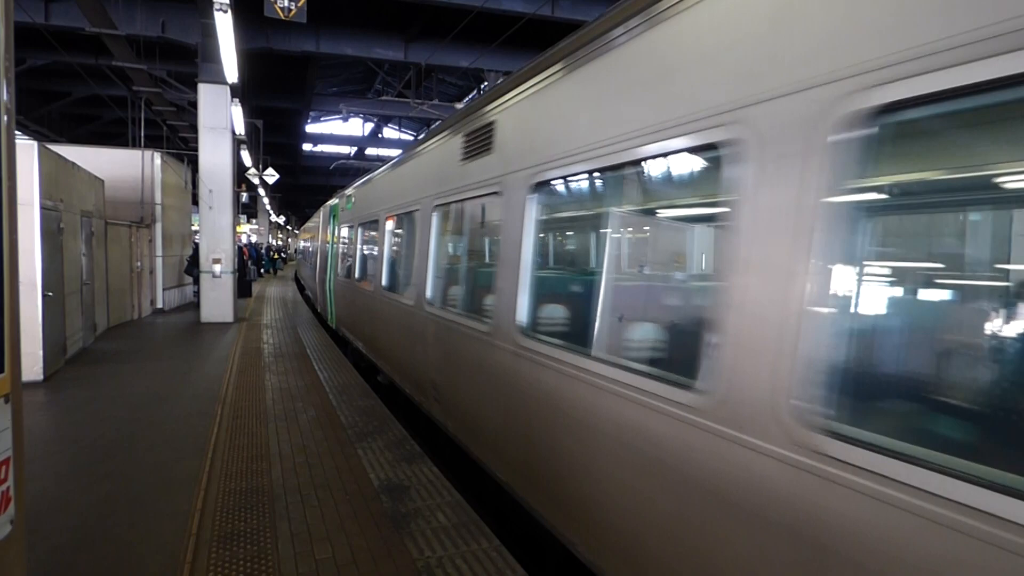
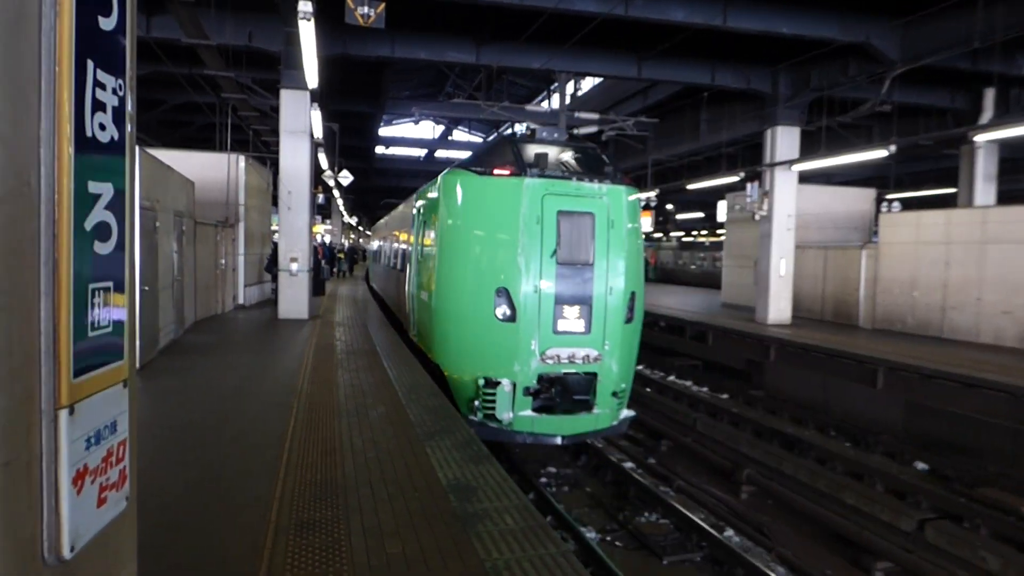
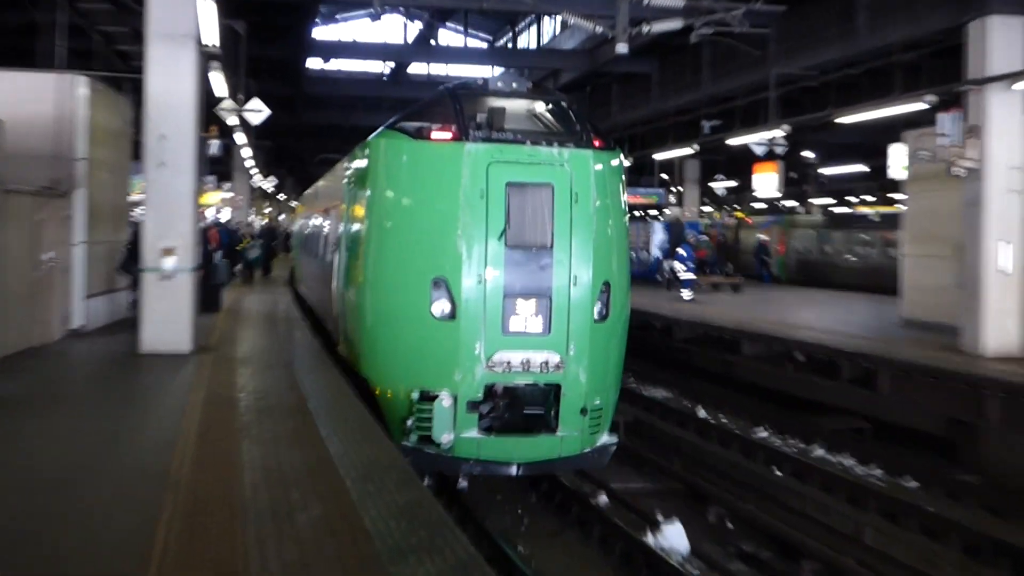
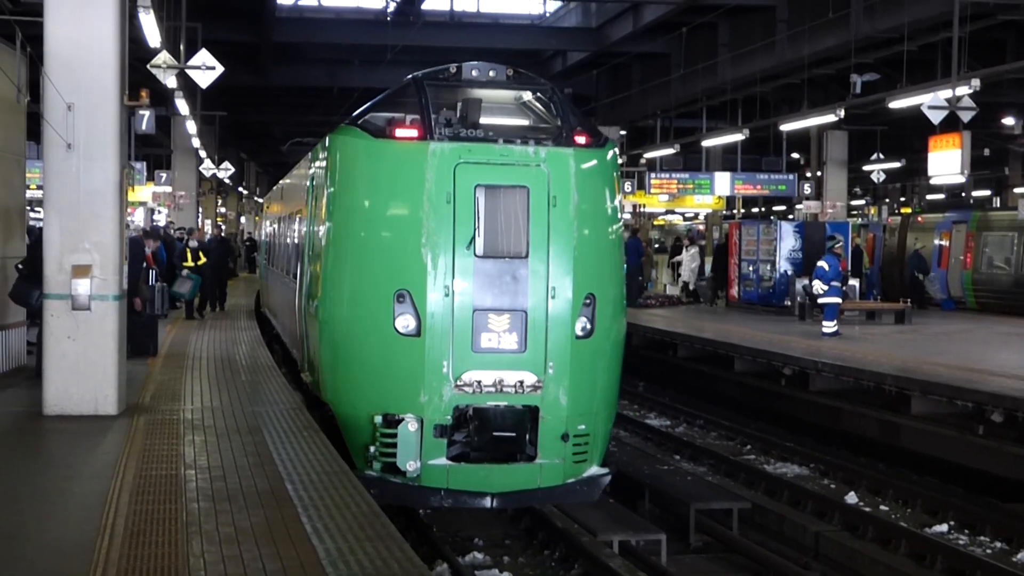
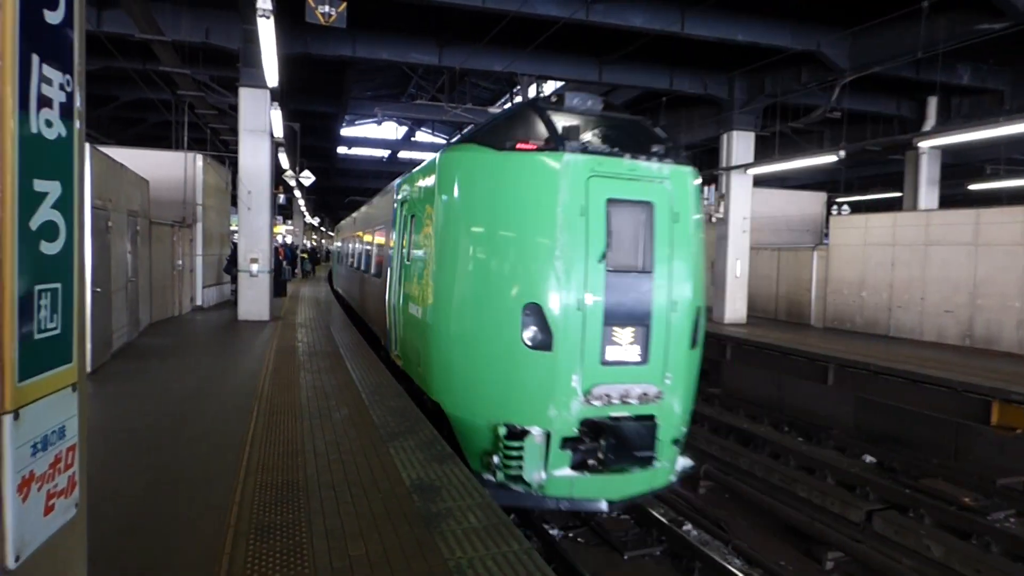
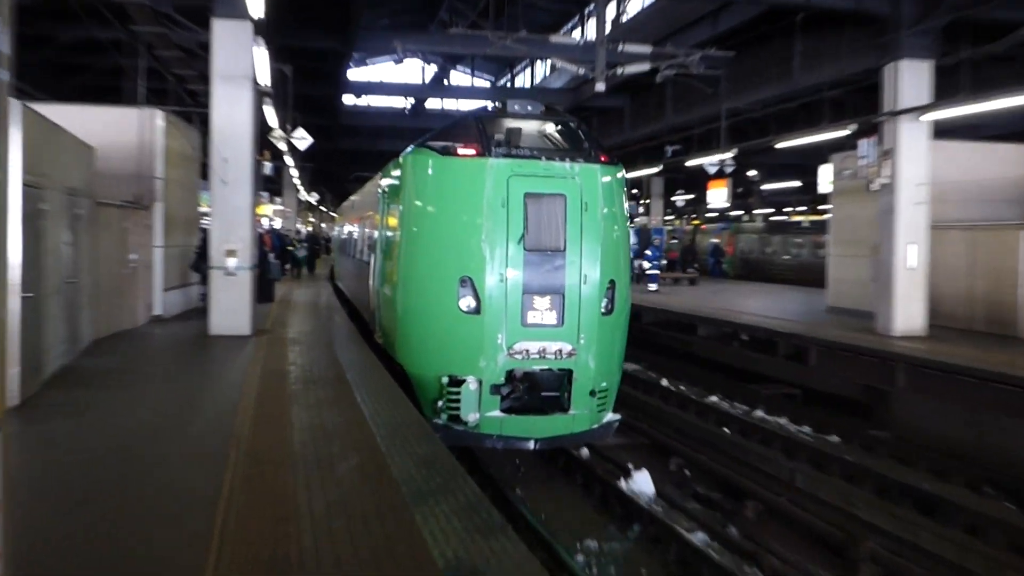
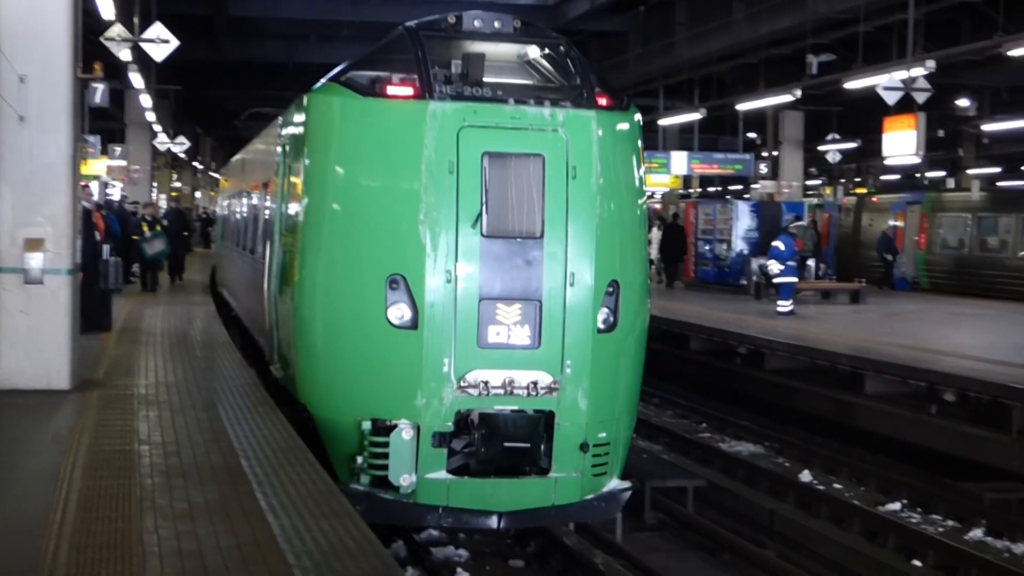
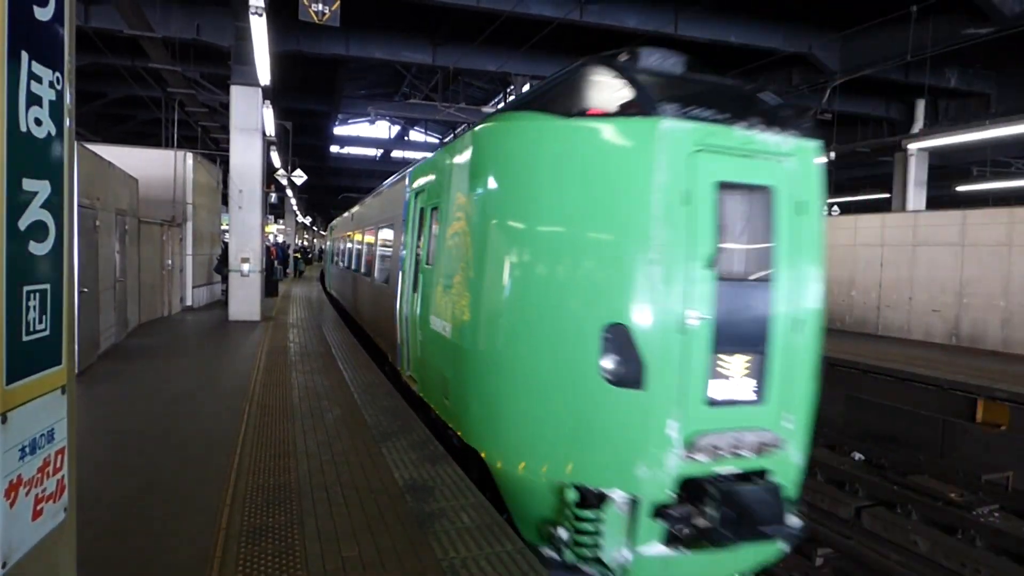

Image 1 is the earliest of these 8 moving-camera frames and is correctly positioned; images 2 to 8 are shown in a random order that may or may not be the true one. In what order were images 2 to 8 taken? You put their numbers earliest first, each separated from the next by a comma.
8, 5, 2, 6, 3, 7, 4
